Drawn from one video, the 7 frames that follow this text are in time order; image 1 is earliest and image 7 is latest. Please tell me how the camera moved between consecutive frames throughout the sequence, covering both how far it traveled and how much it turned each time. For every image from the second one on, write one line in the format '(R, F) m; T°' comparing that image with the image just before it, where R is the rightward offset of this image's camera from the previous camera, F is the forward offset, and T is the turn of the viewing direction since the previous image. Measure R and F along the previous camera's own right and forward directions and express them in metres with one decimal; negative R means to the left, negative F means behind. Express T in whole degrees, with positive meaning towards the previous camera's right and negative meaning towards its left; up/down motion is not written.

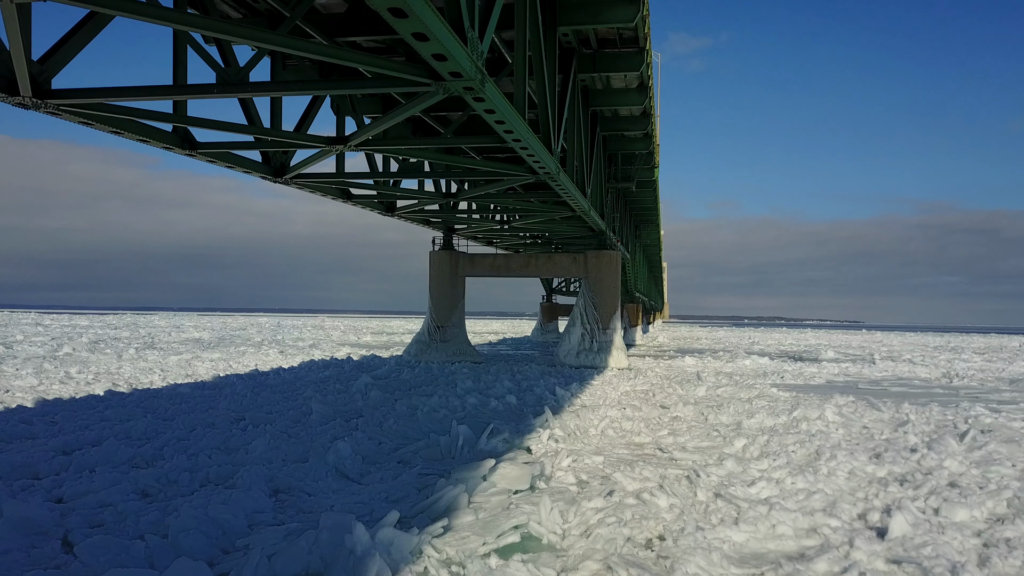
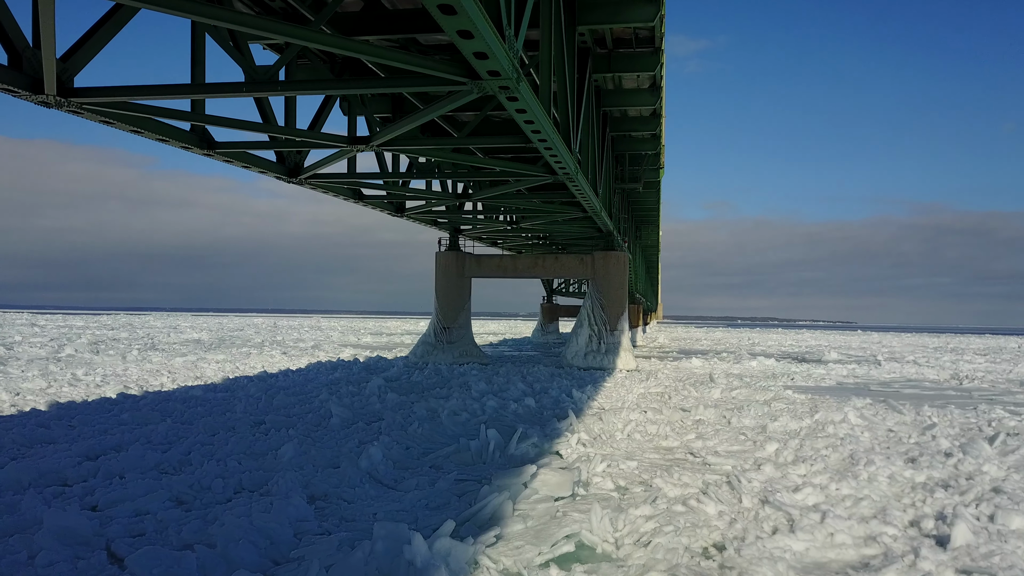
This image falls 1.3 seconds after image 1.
(-0.4, +0.1) m; 0°
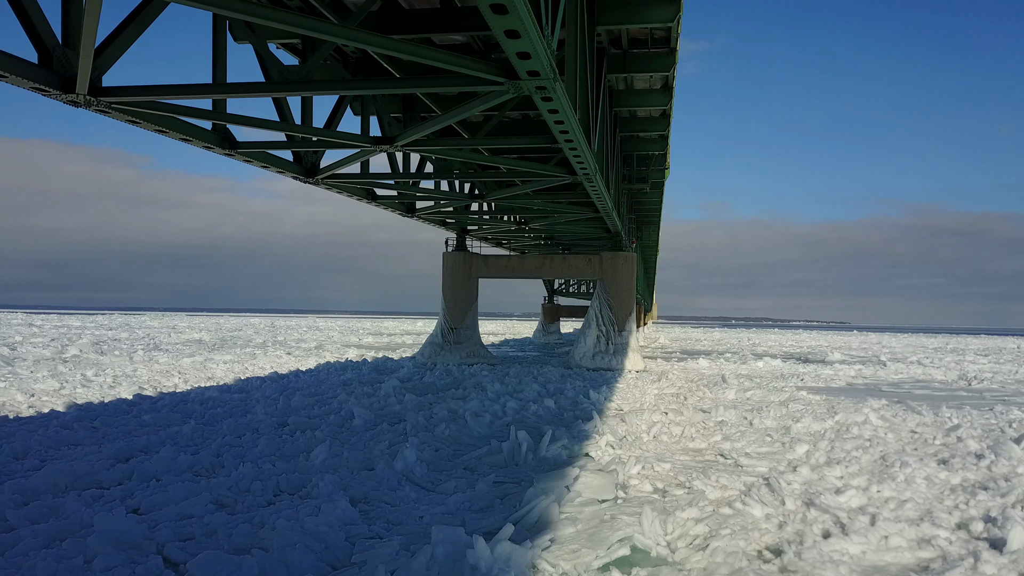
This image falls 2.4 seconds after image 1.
(-0.4, 0.0) m; 0°
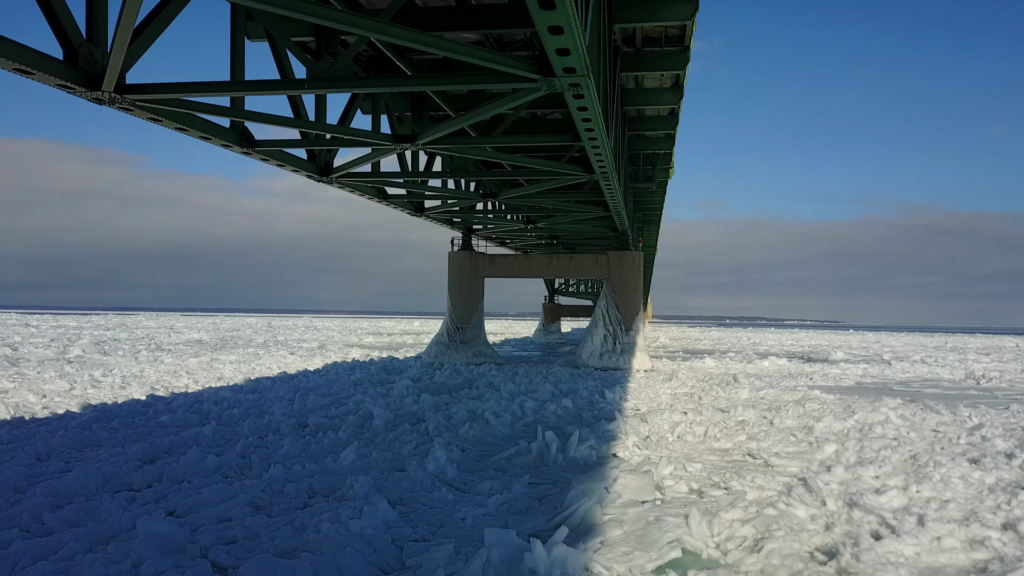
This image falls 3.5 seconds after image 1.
(-0.3, +0.1) m; 0°
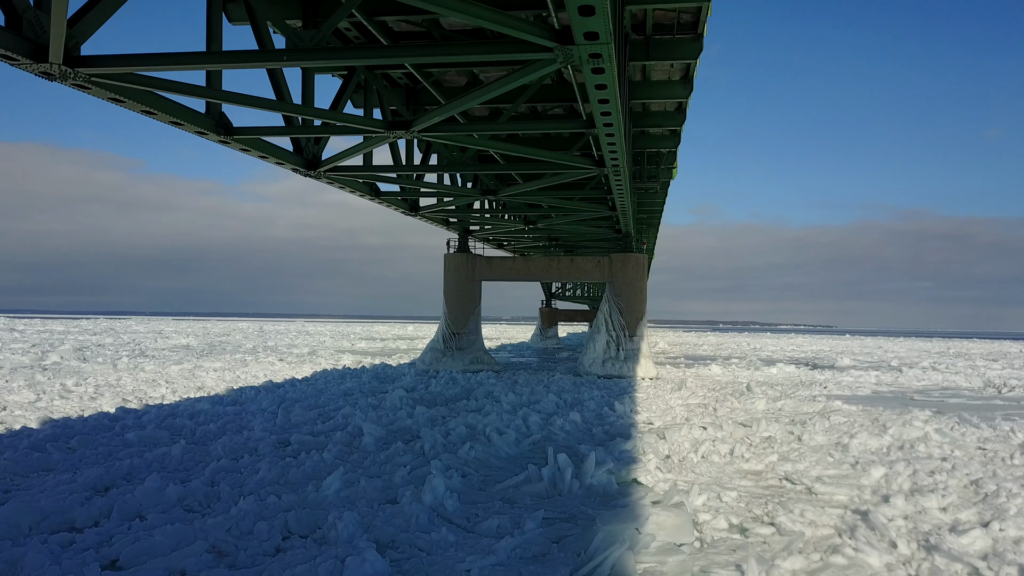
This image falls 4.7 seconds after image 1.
(-0.1, +0.7) m; +1°
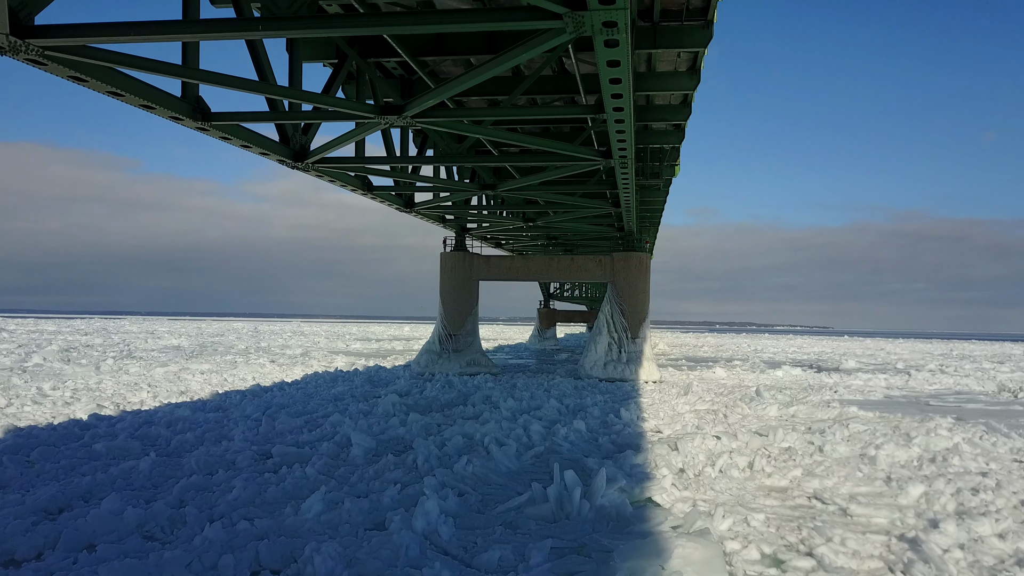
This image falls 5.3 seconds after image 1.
(0.0, +0.5) m; 0°
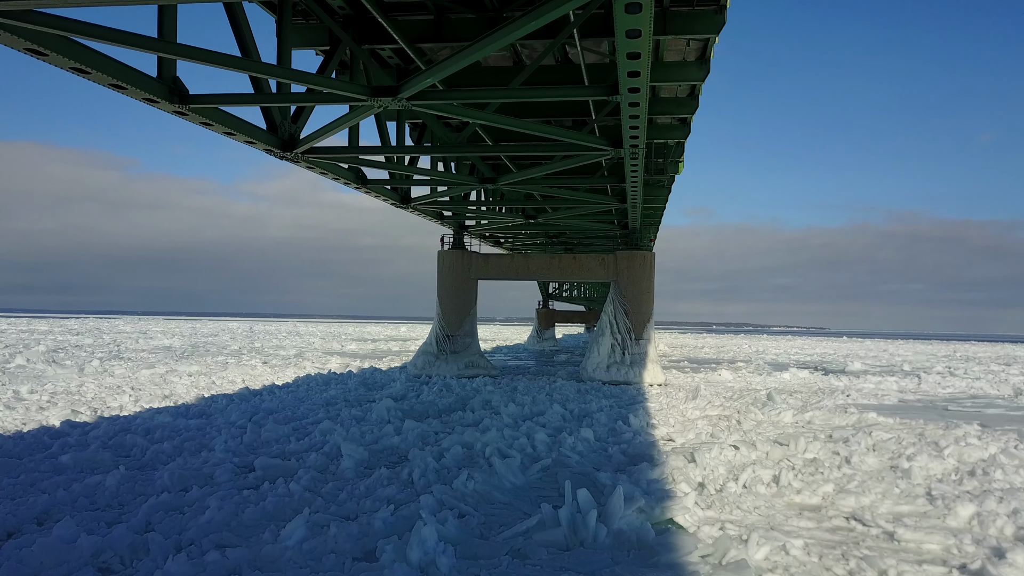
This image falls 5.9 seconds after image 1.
(-0.1, +0.5) m; 0°
